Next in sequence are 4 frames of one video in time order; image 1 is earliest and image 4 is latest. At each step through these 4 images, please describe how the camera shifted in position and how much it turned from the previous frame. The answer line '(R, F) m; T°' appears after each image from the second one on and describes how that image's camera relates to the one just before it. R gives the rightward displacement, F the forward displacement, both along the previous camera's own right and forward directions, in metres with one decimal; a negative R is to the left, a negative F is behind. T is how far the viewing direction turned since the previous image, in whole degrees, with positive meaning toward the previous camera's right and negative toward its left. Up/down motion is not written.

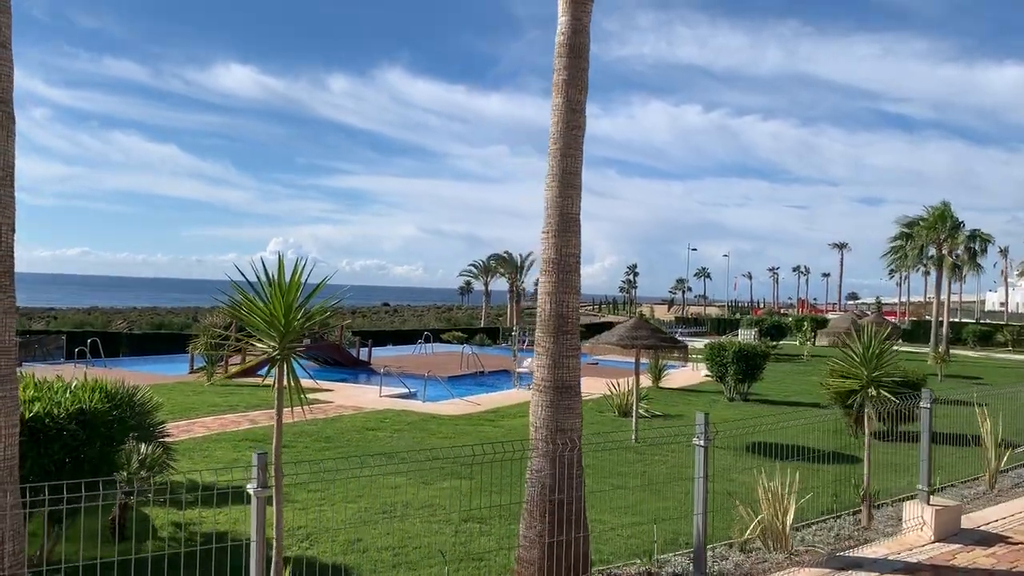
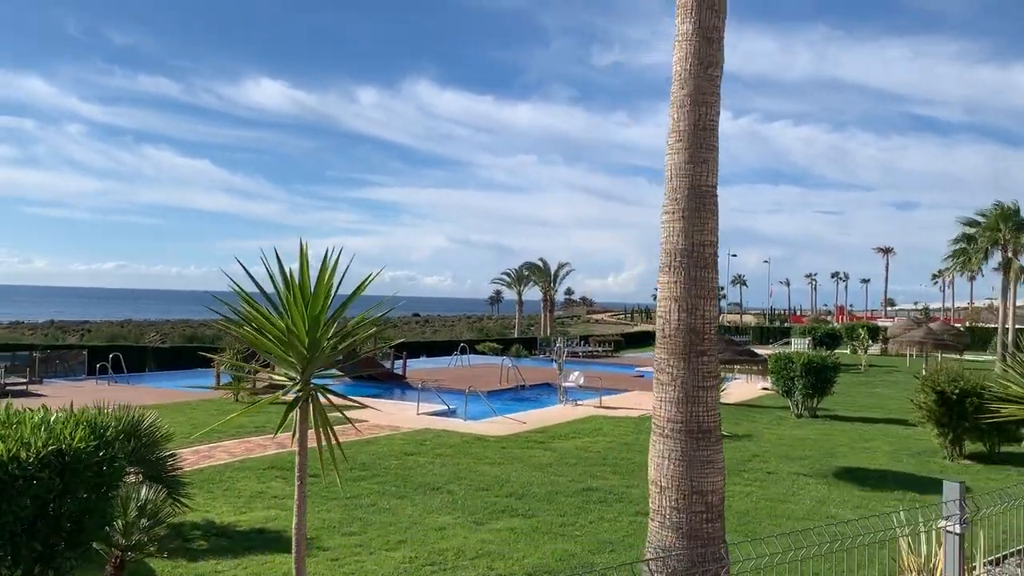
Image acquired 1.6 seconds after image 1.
(-0.3, +1.2) m; -2°
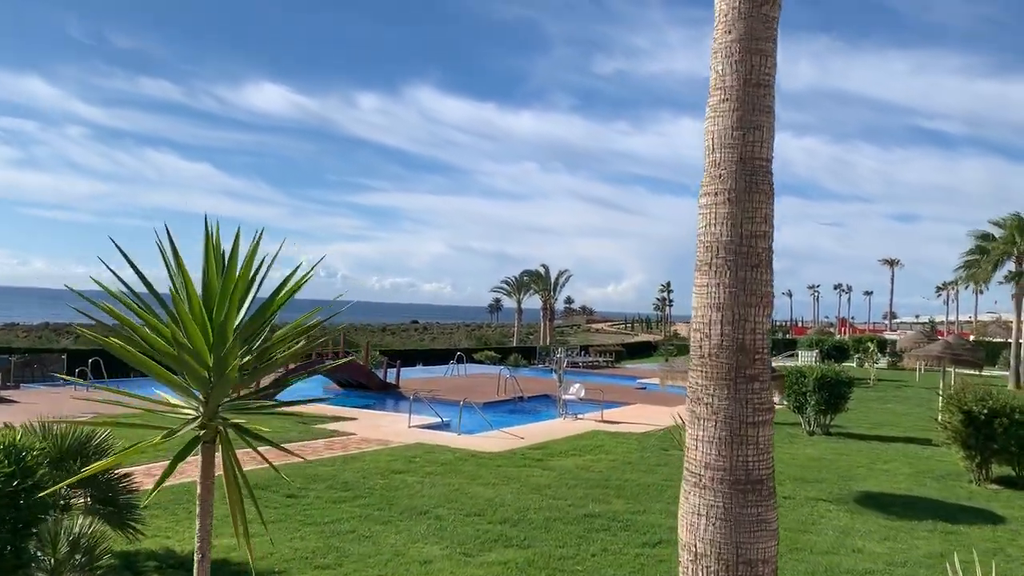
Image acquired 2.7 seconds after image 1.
(0.0, +0.8) m; 0°
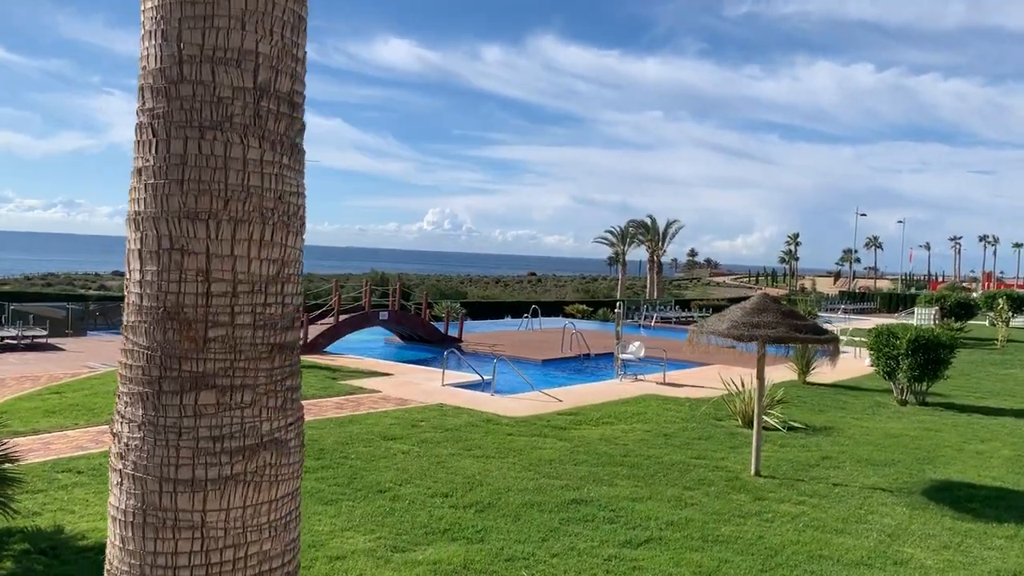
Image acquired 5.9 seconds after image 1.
(+1.2, +1.4) m; -8°
